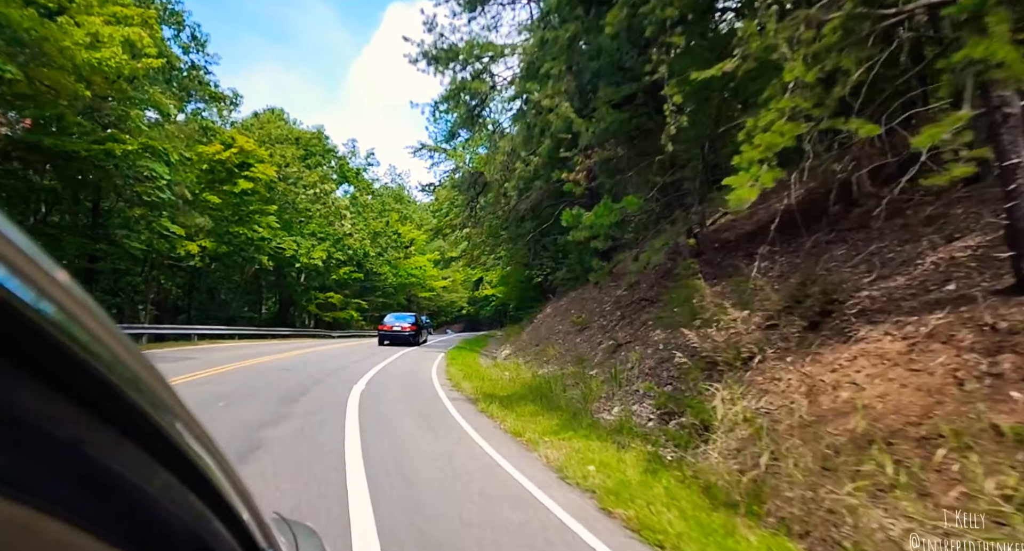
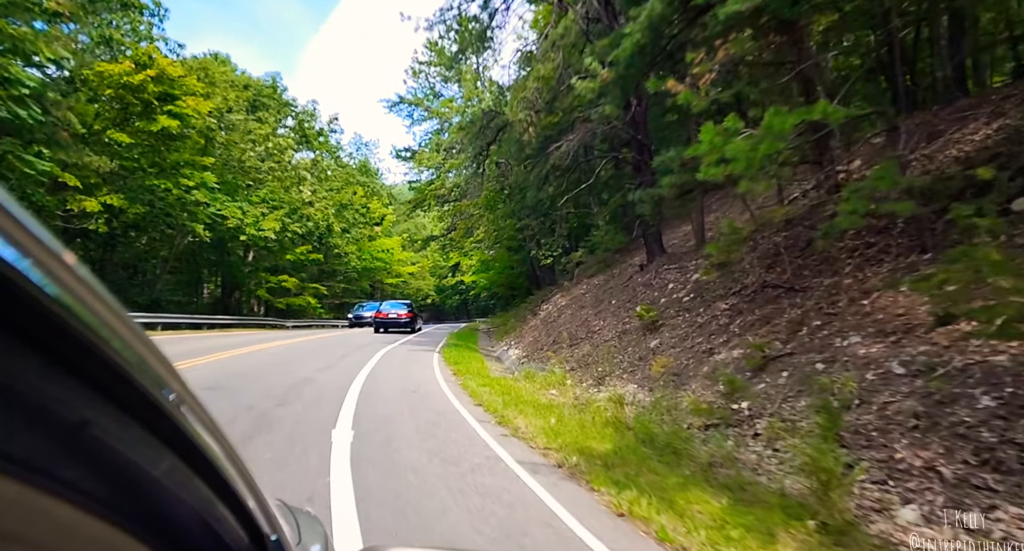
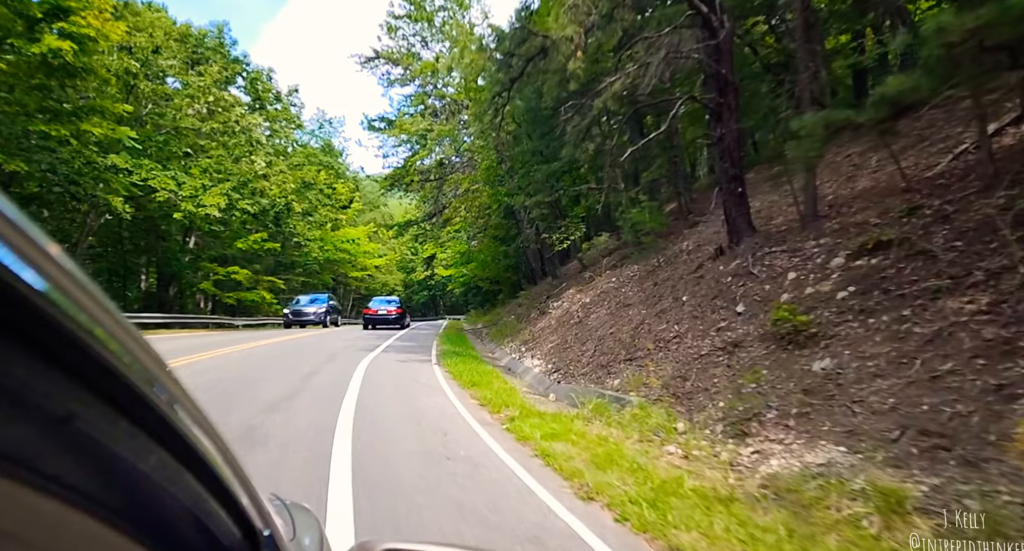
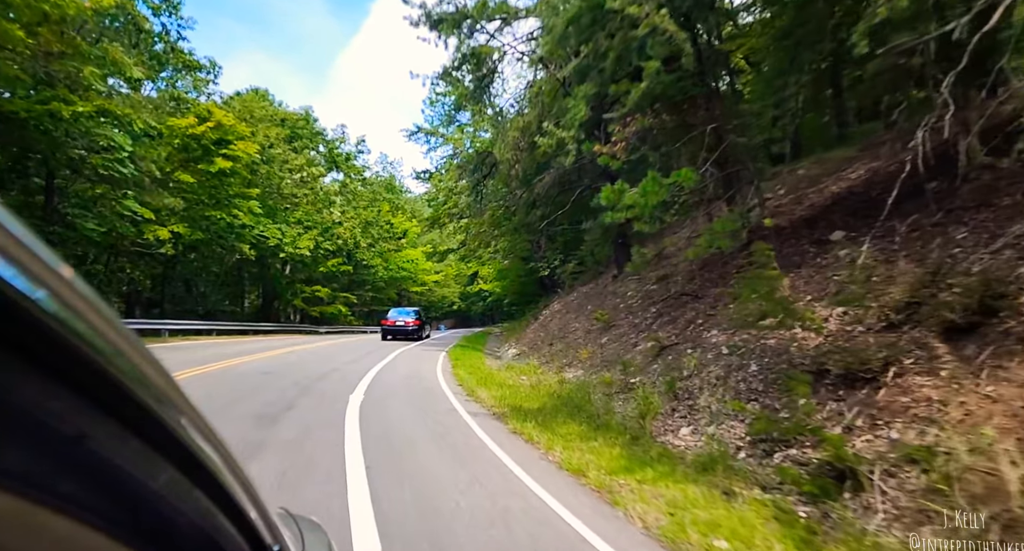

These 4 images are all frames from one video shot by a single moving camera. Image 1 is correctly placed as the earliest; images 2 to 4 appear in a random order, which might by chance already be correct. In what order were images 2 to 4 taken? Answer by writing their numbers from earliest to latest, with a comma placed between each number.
4, 2, 3
